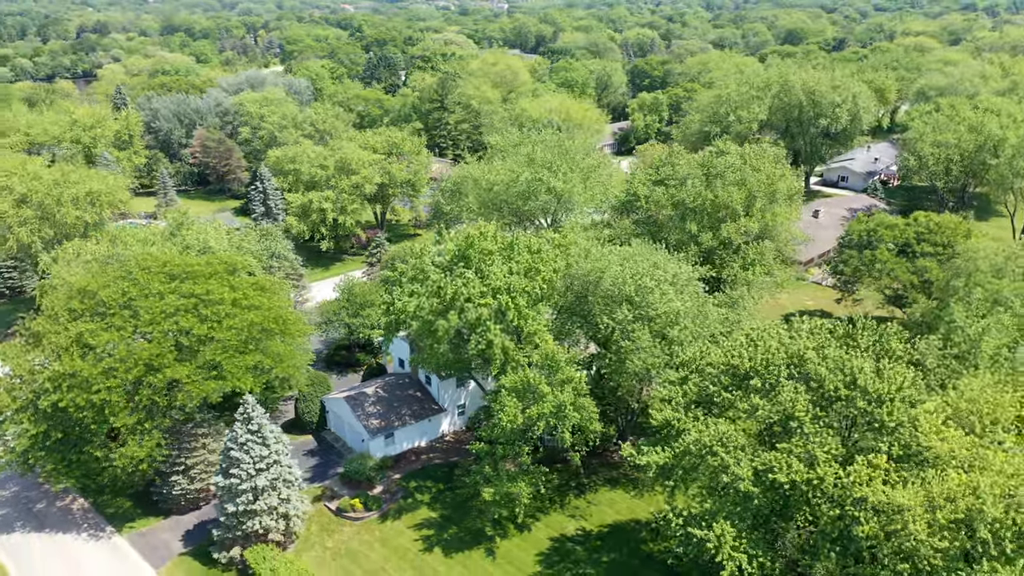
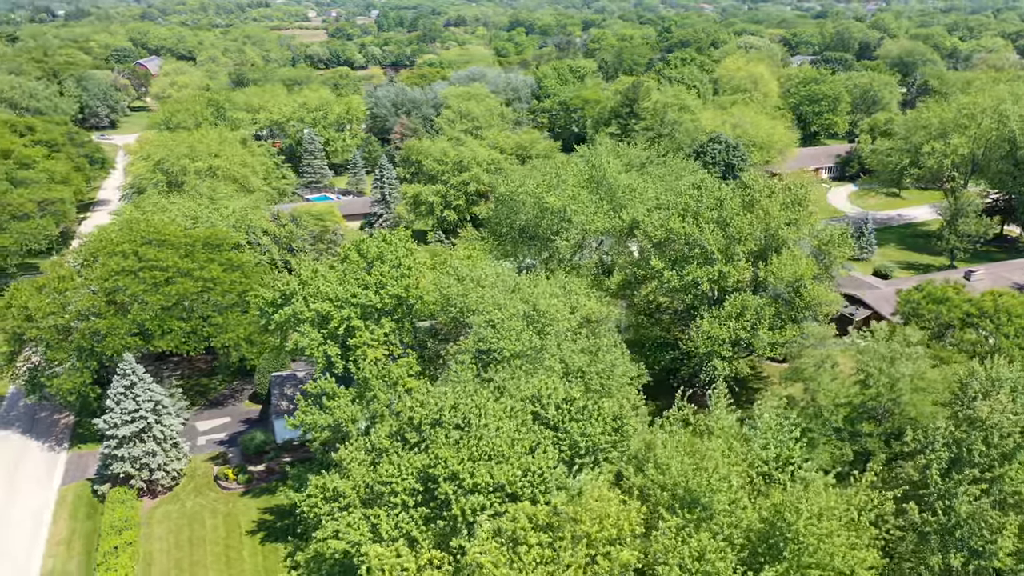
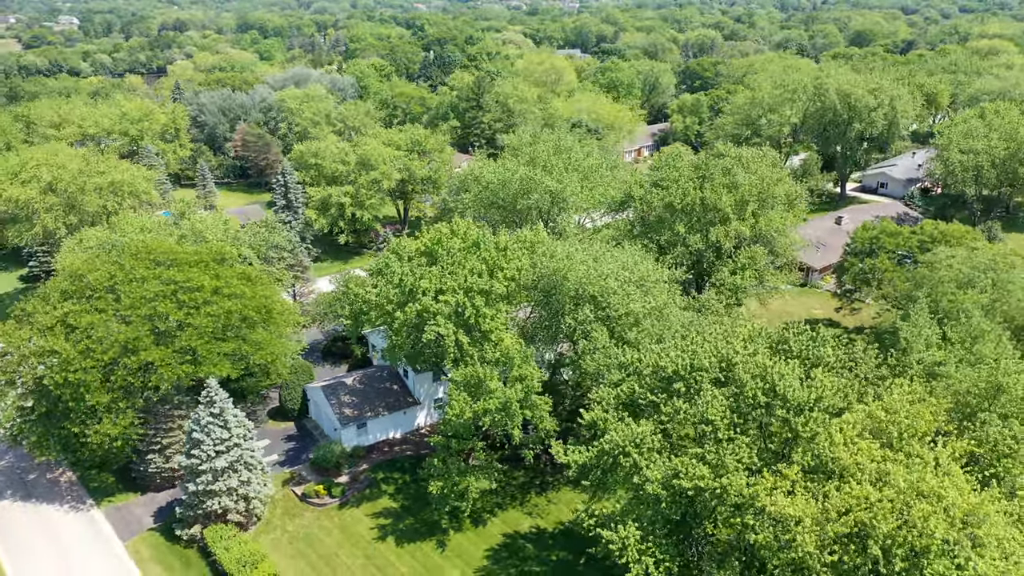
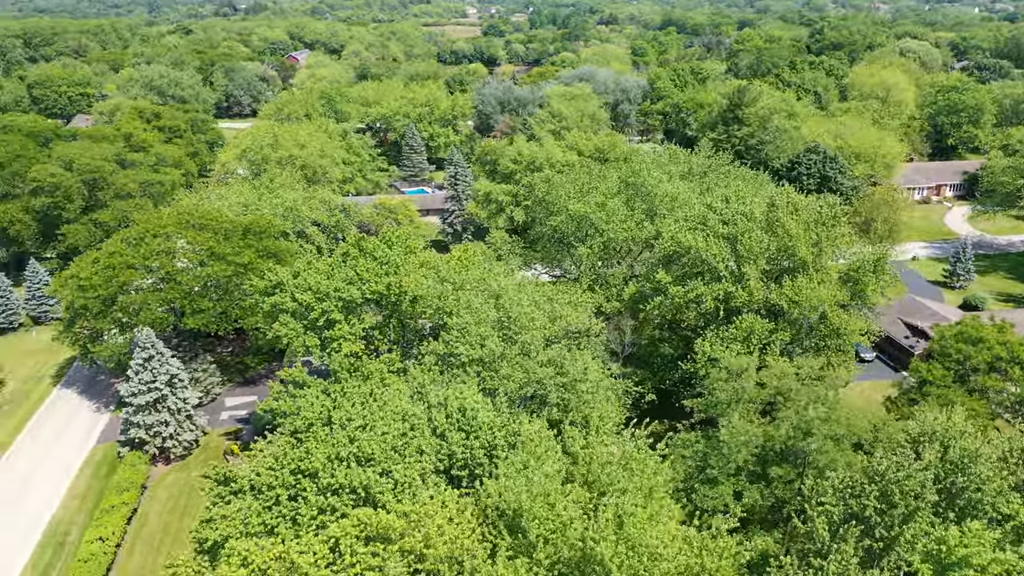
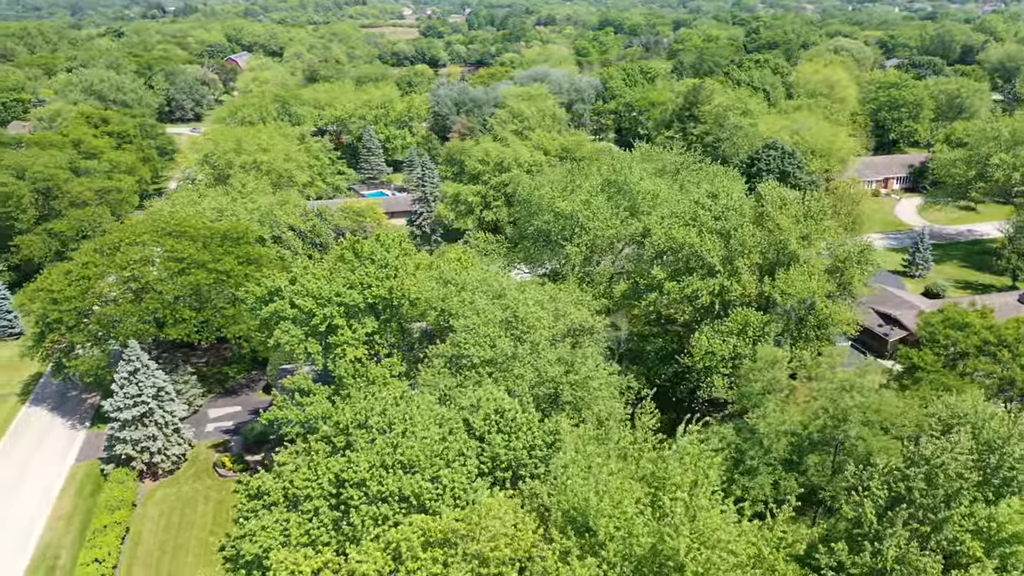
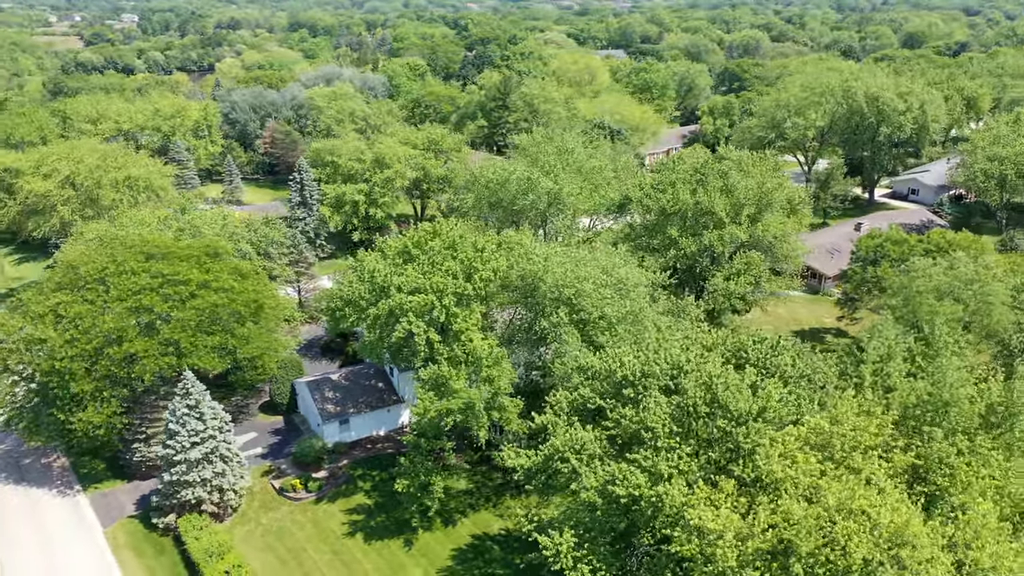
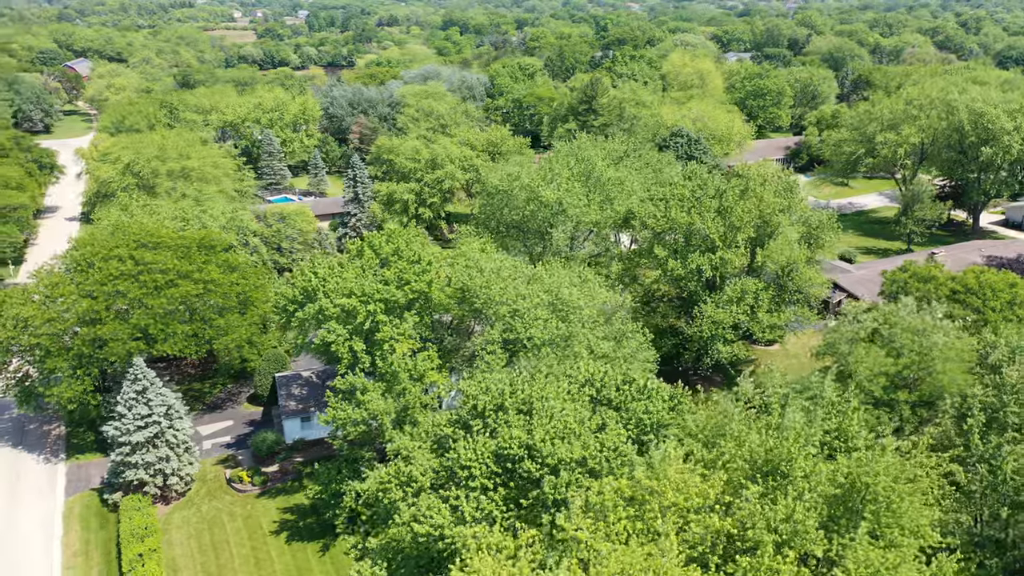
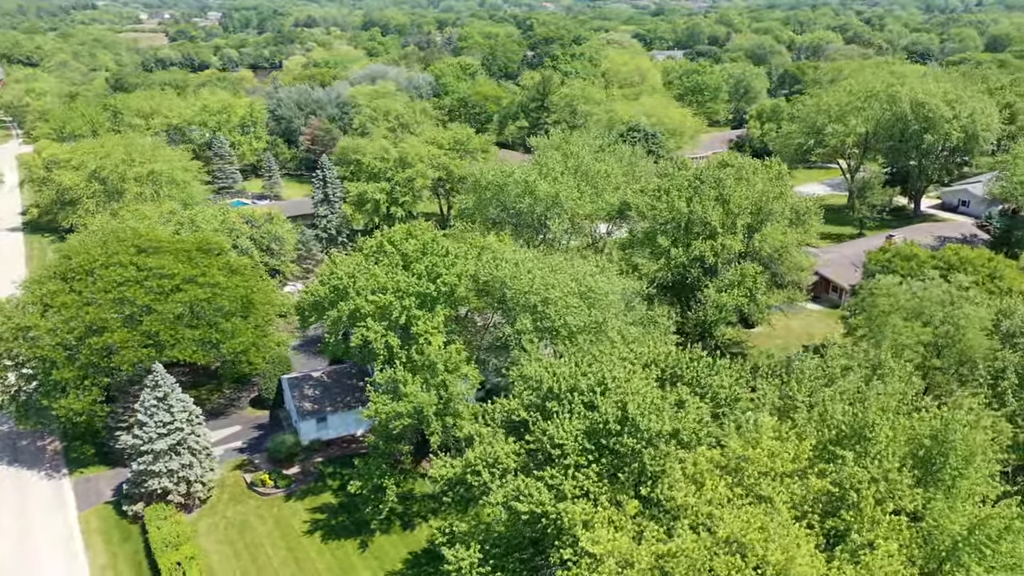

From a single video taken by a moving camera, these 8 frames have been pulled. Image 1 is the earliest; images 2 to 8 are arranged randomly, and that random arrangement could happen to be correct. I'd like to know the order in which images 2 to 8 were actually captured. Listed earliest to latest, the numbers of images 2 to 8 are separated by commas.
3, 6, 8, 7, 2, 5, 4
